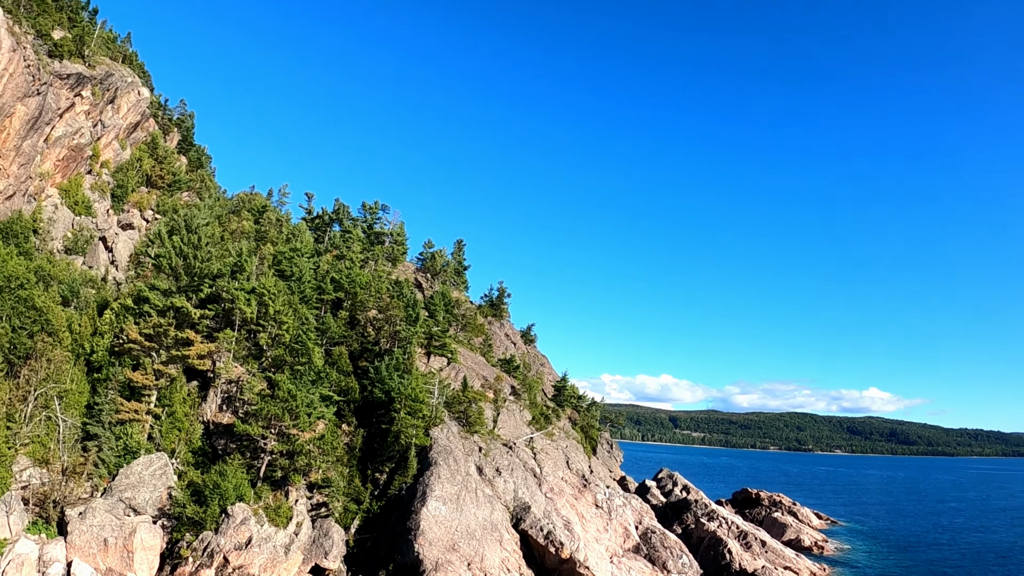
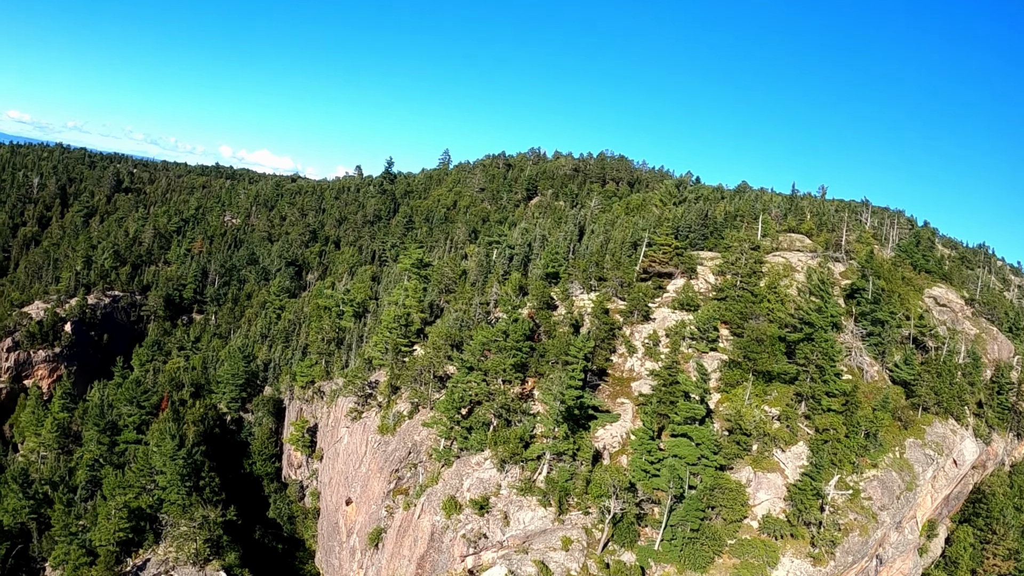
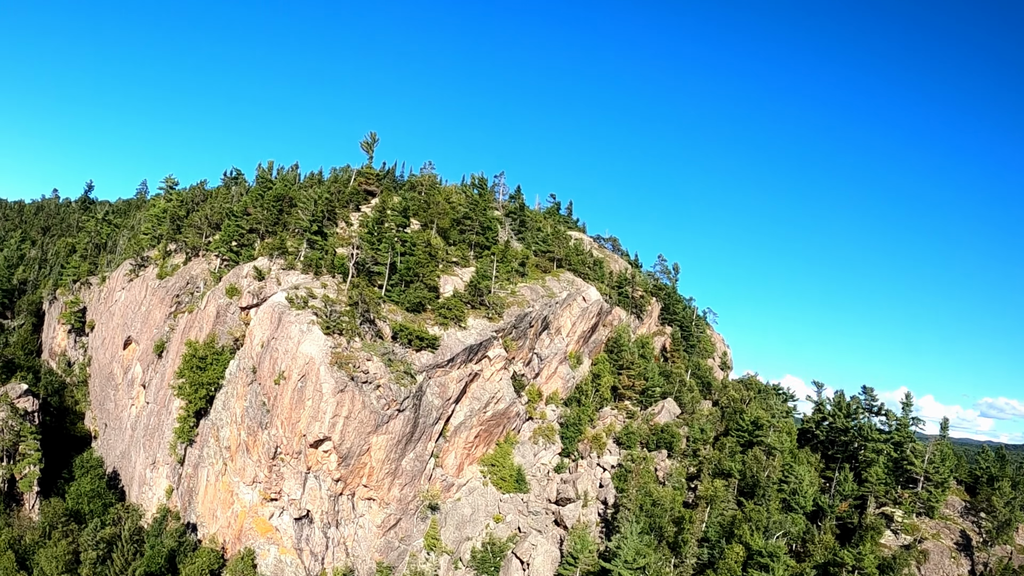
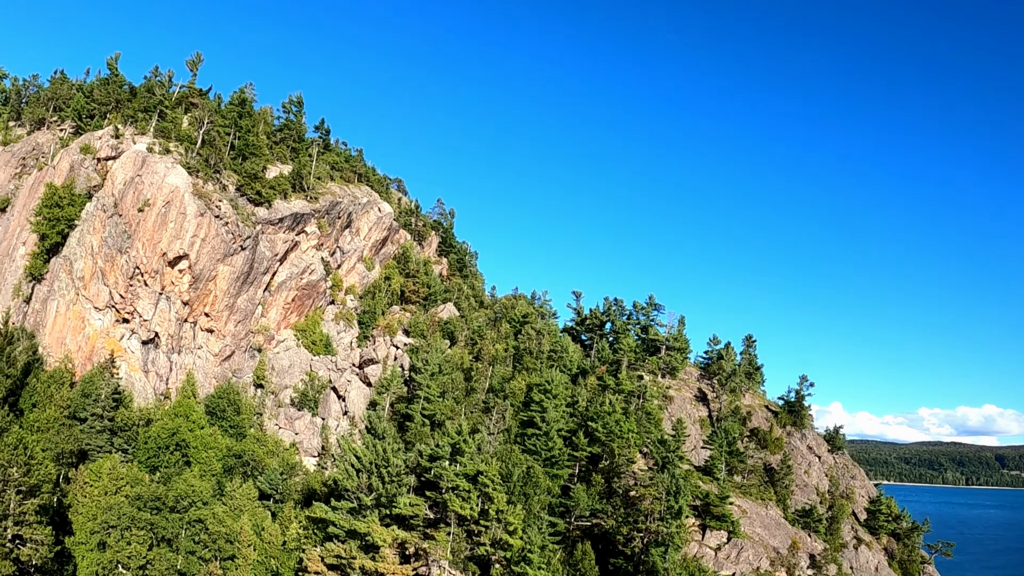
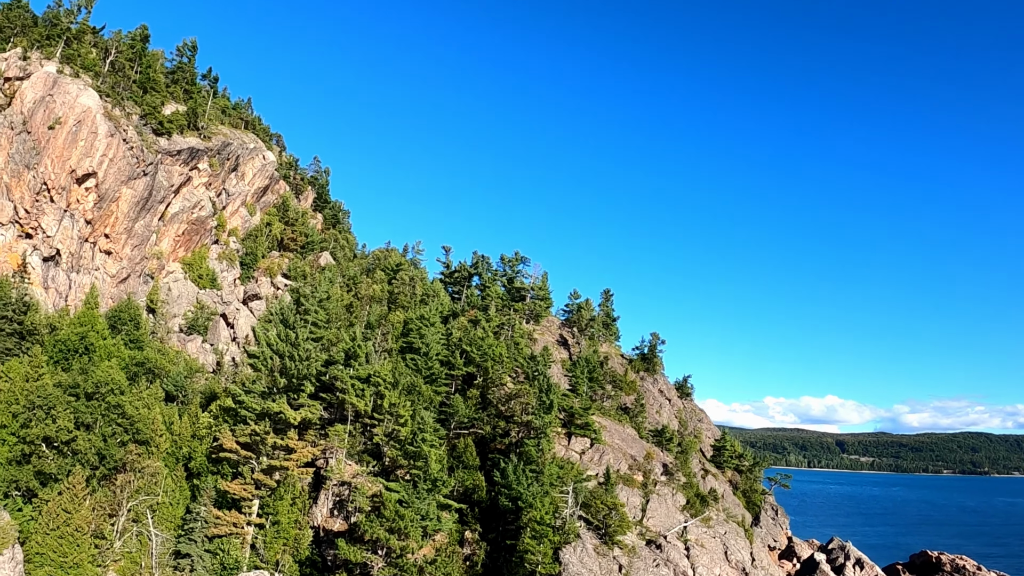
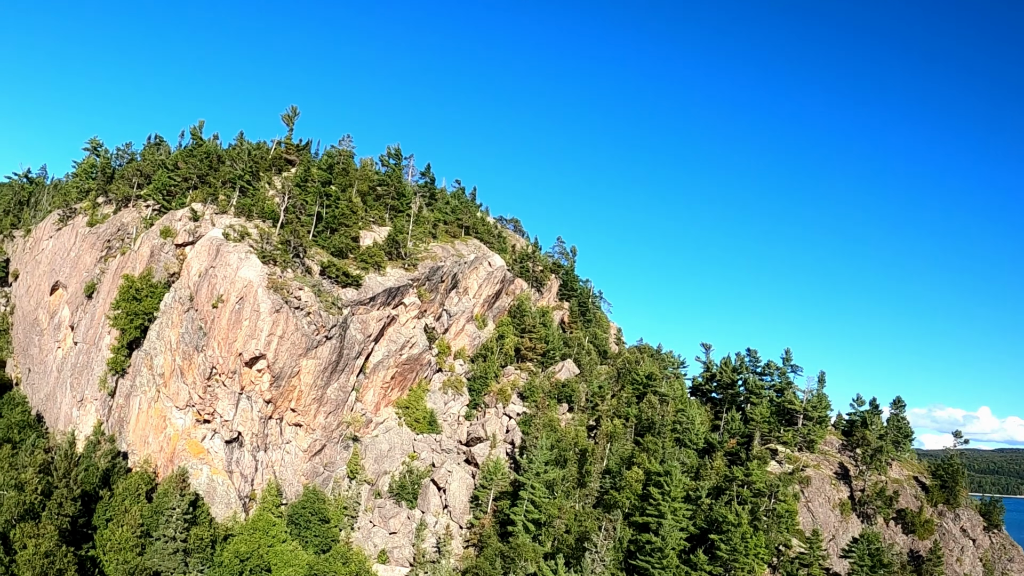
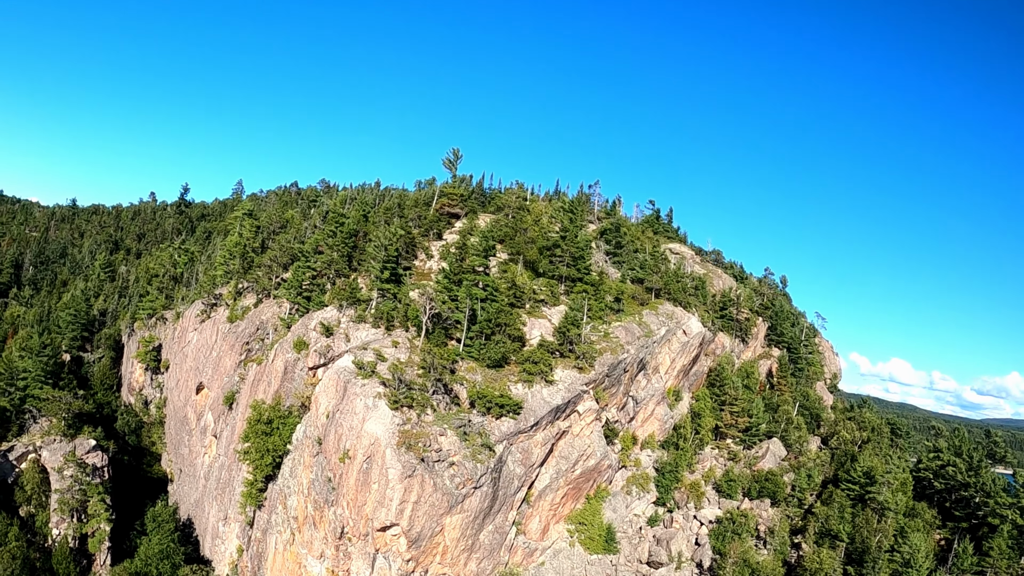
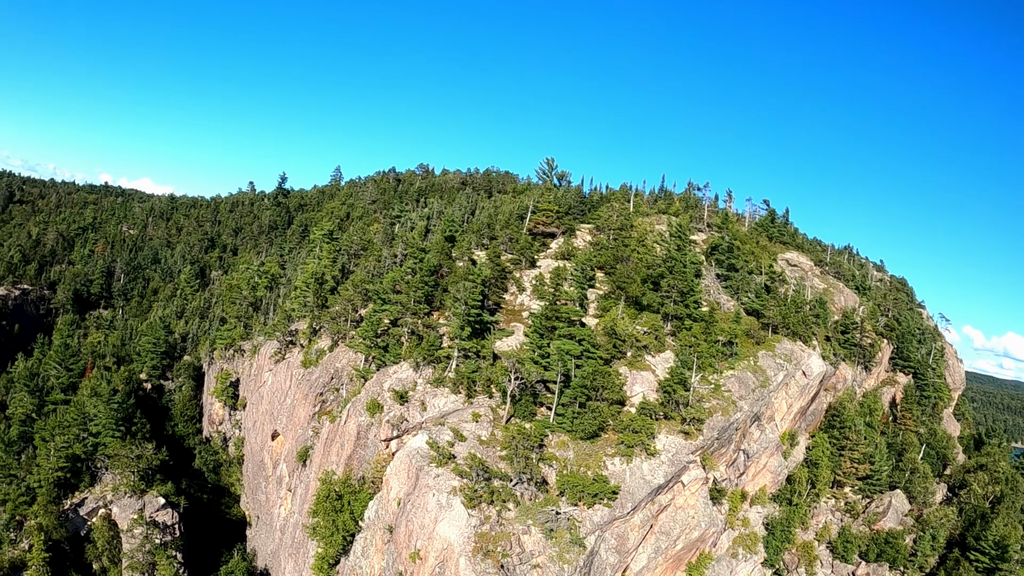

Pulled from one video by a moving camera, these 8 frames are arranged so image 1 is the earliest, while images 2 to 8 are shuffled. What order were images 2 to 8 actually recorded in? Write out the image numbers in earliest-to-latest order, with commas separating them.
5, 4, 6, 3, 7, 8, 2
